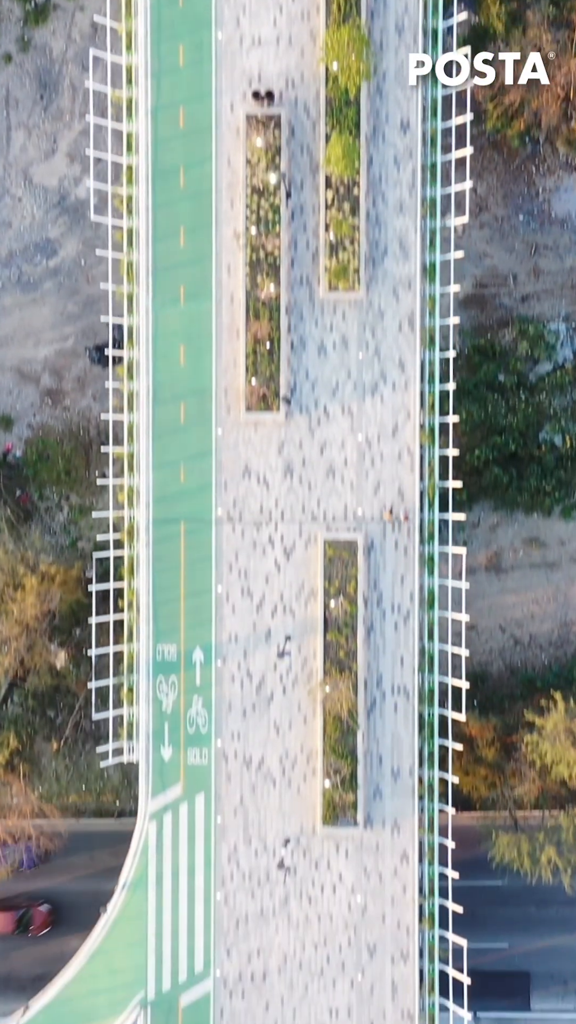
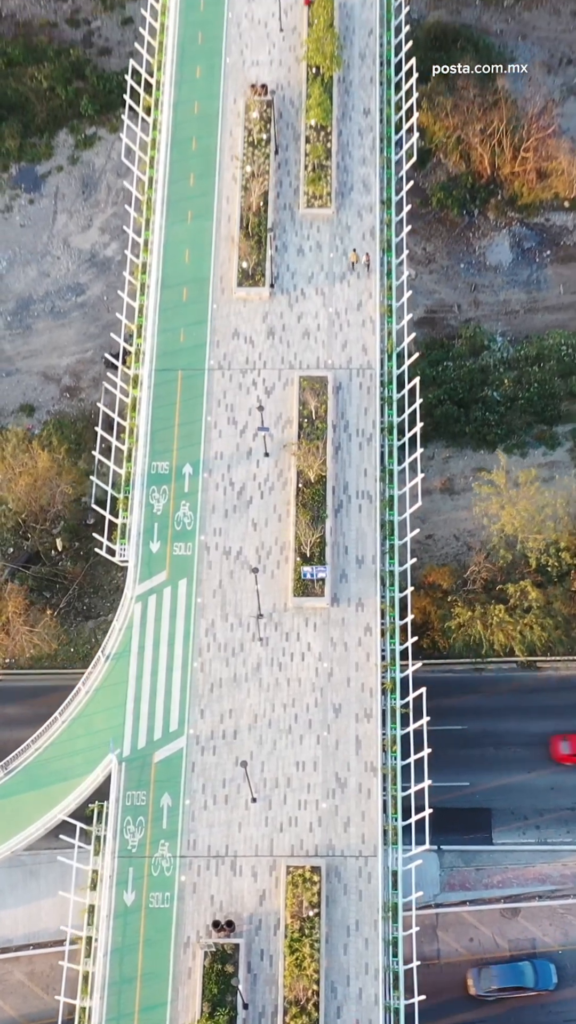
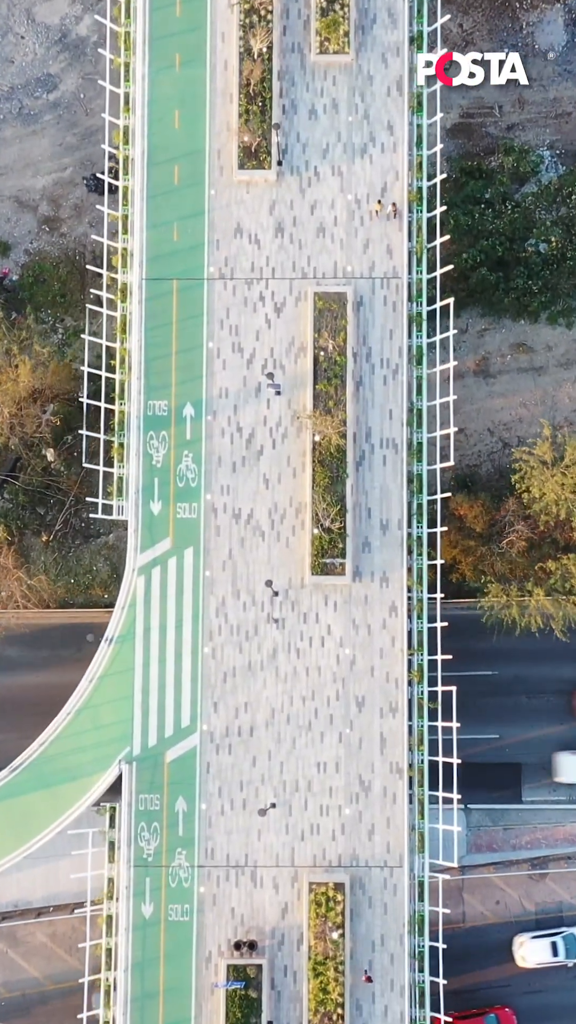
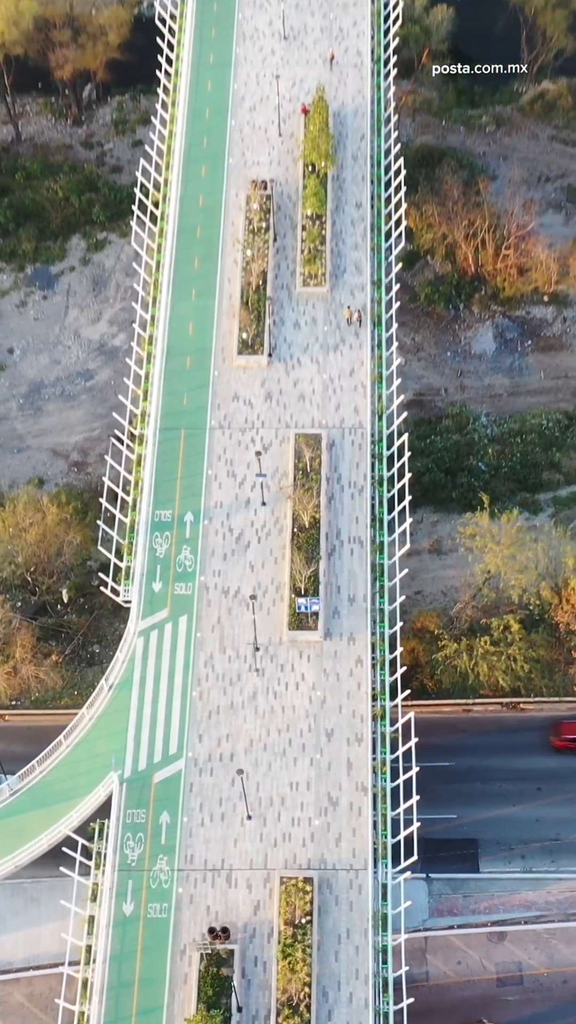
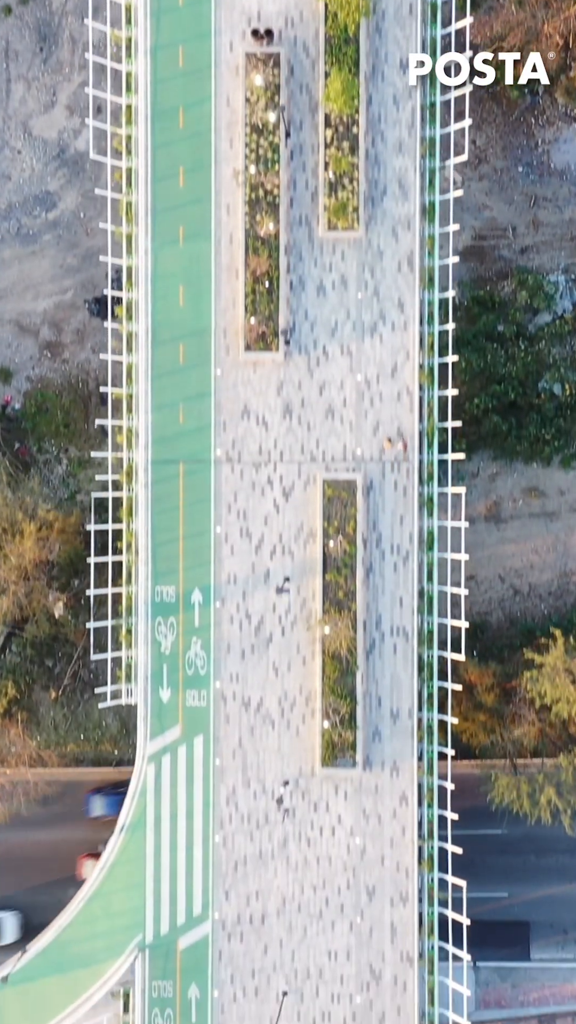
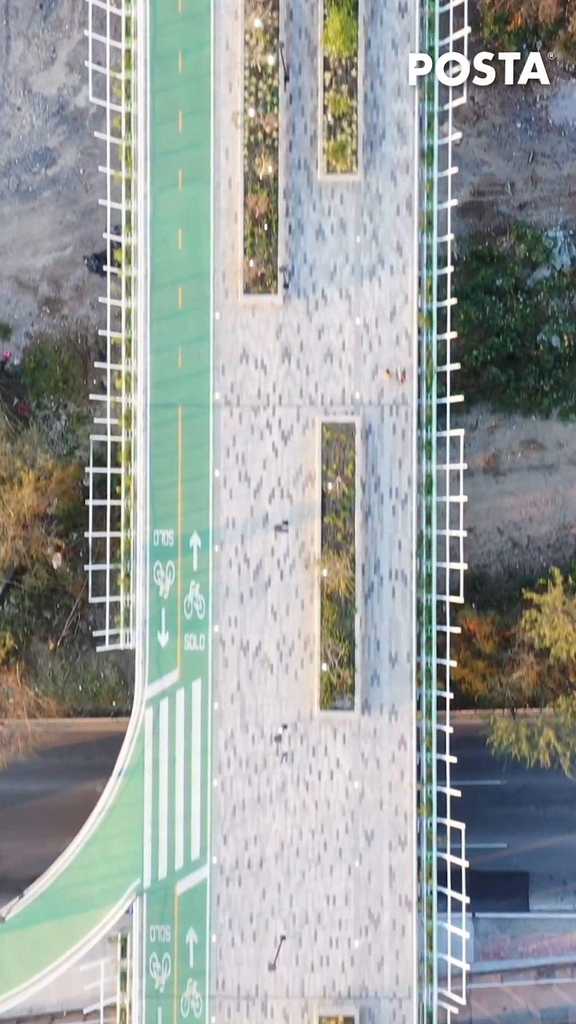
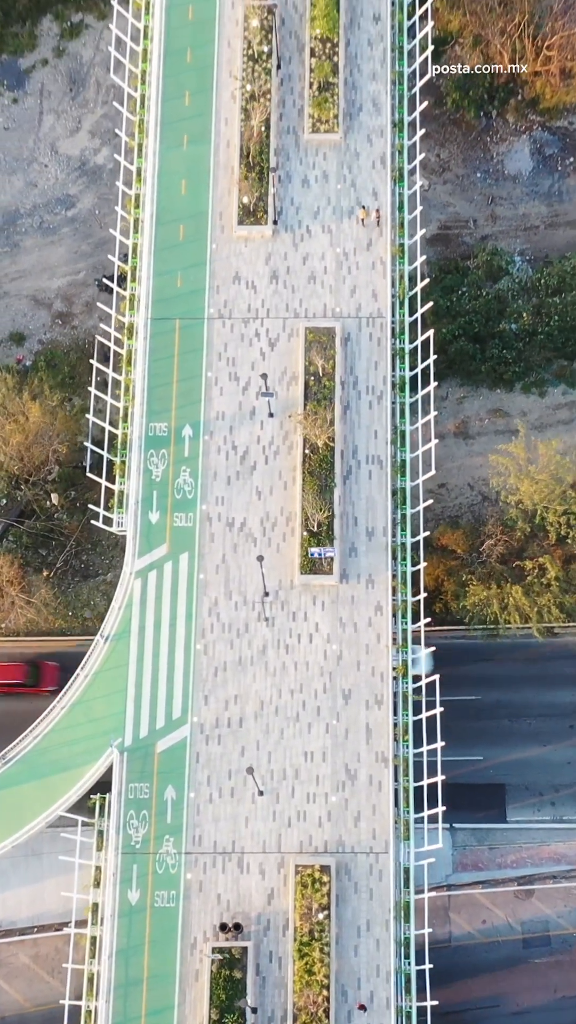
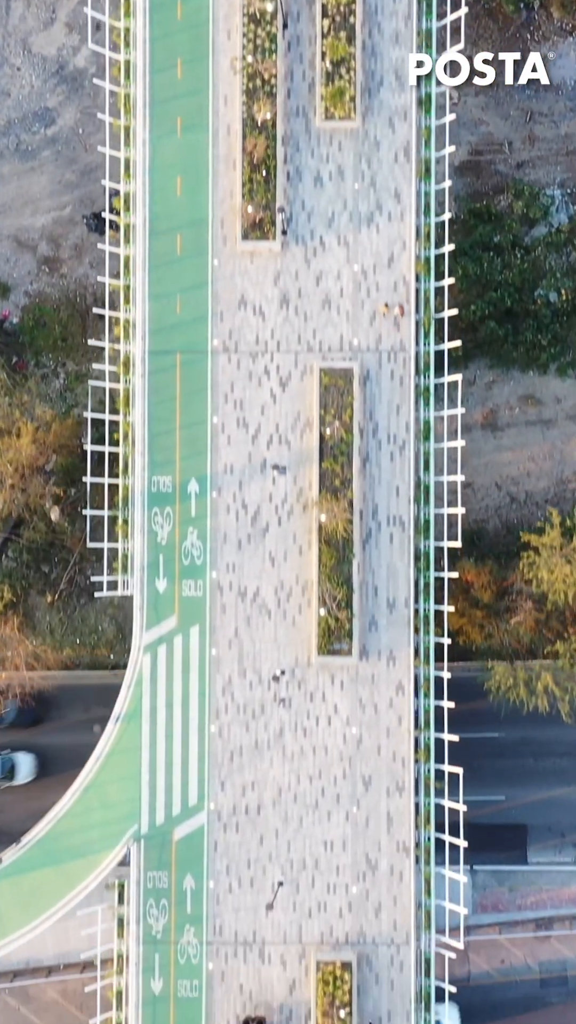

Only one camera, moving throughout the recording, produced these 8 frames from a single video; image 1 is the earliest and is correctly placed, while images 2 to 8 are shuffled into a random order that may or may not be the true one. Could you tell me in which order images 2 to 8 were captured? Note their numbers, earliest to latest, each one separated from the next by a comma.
5, 6, 8, 3, 7, 2, 4
